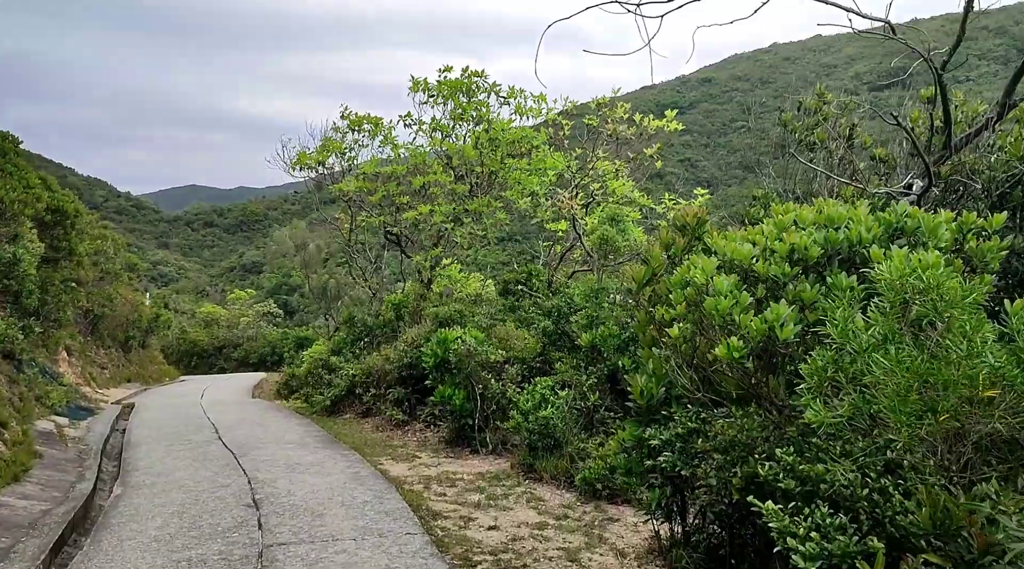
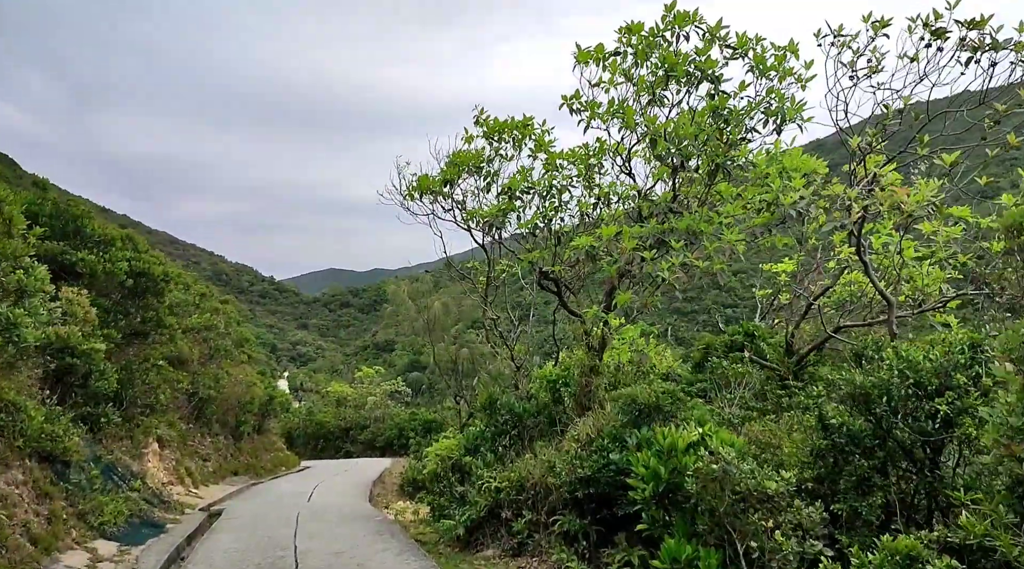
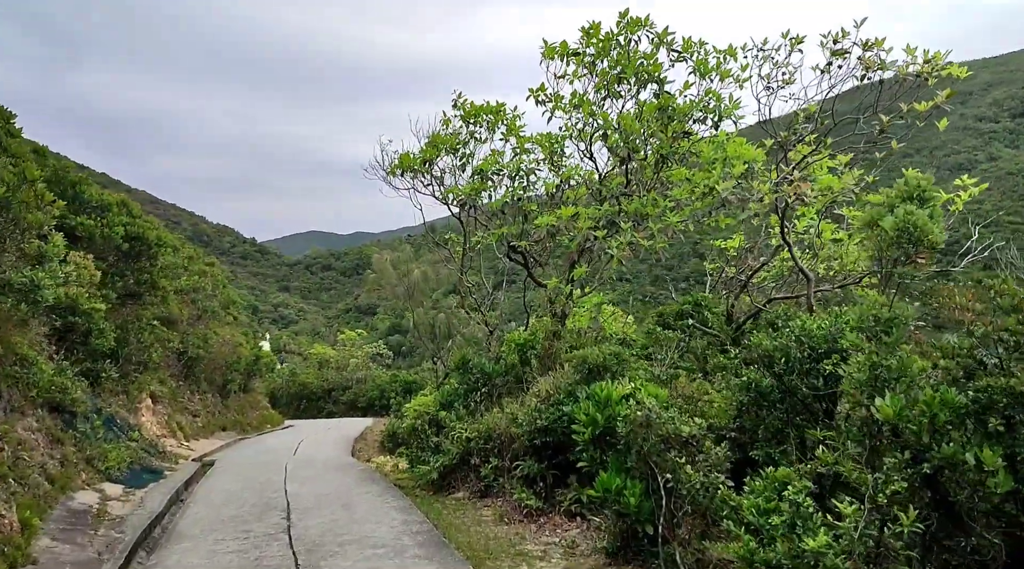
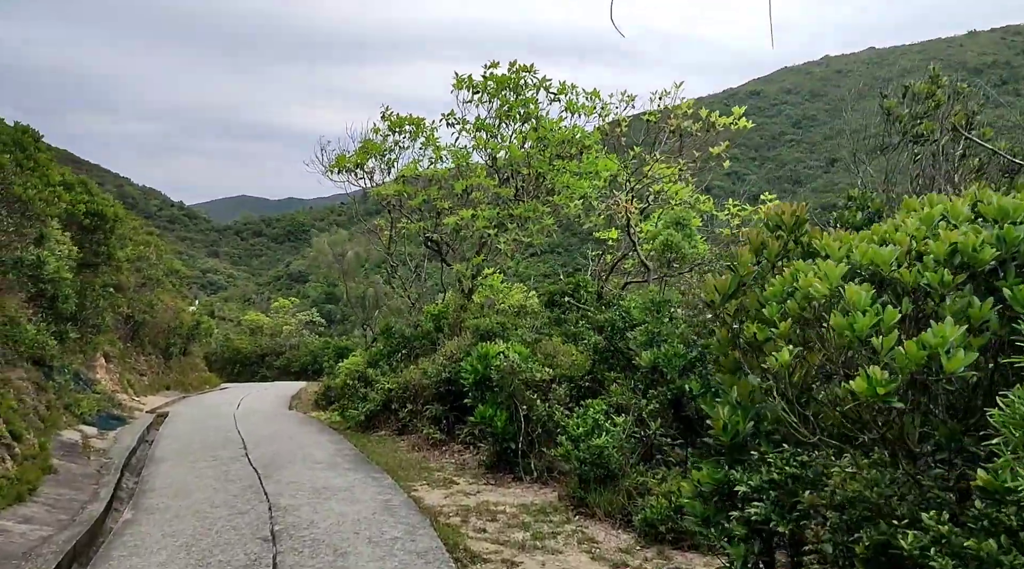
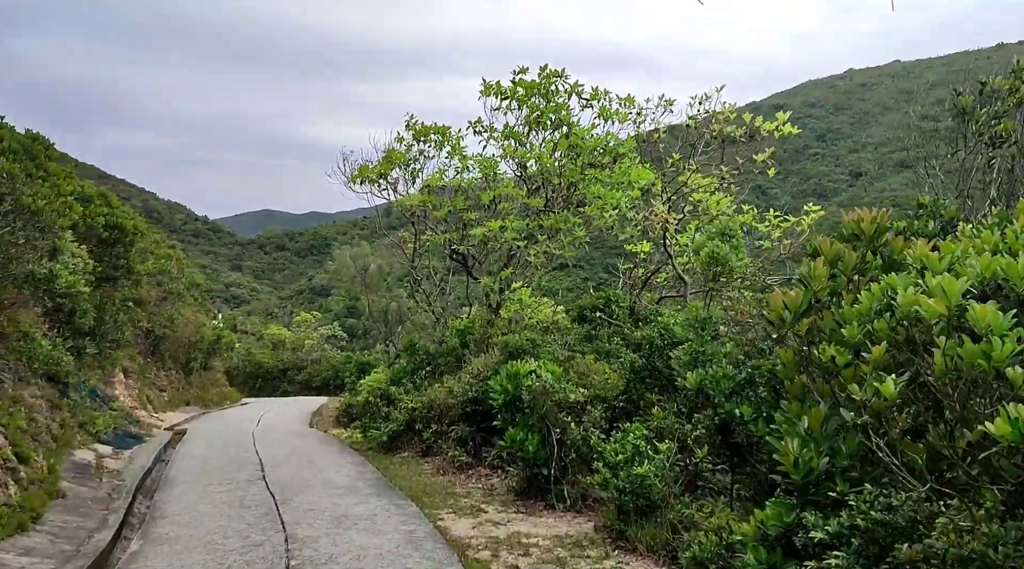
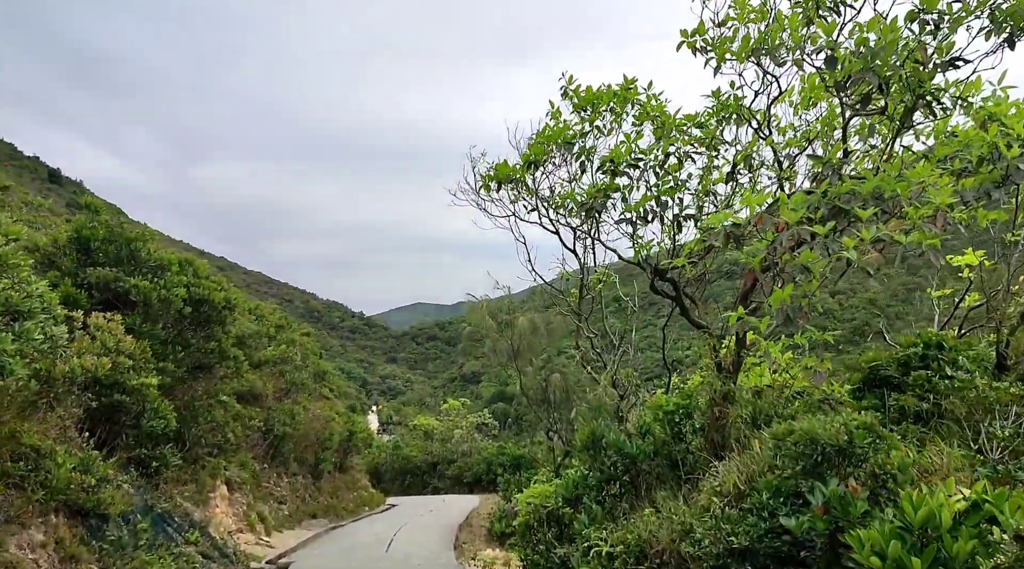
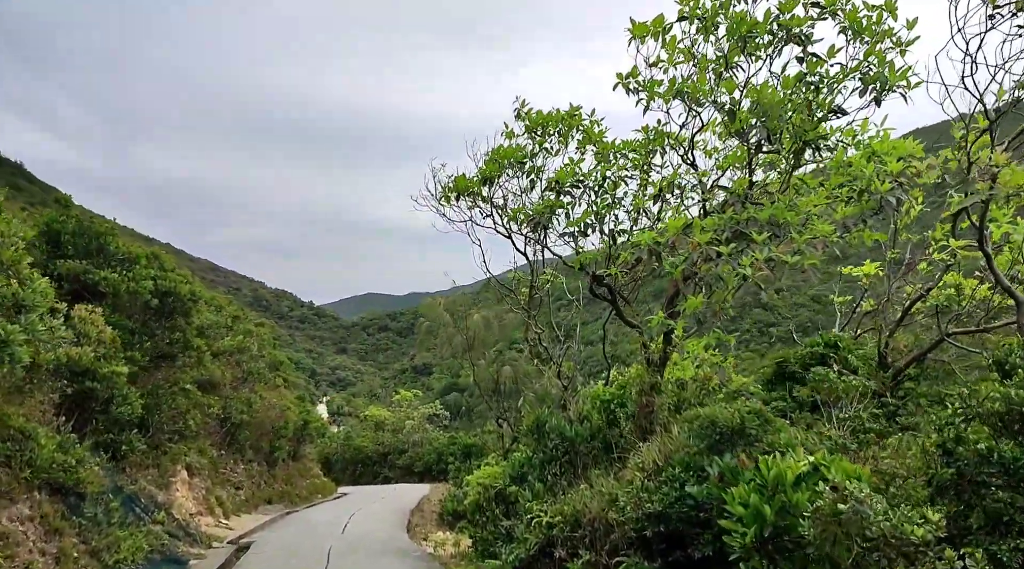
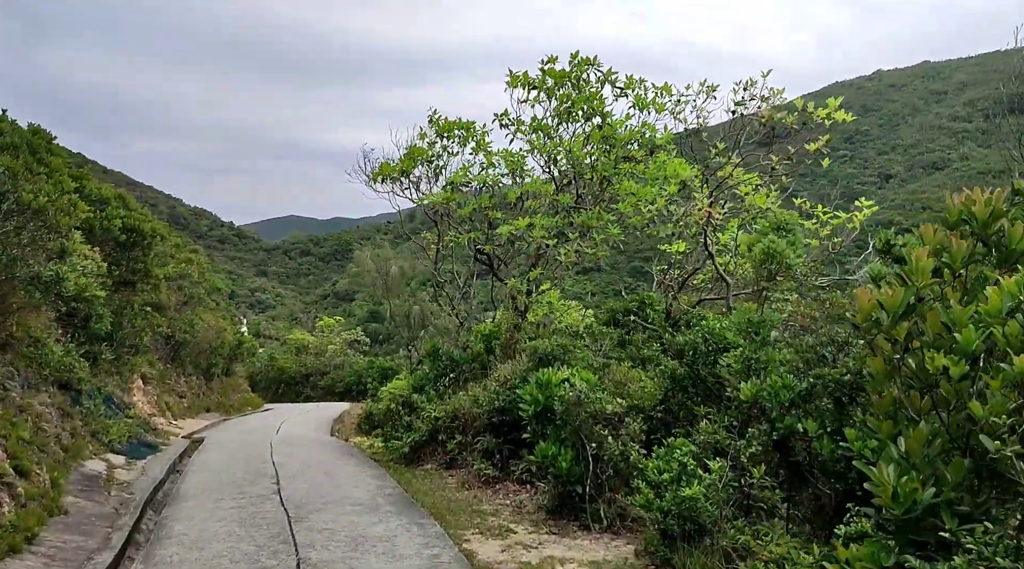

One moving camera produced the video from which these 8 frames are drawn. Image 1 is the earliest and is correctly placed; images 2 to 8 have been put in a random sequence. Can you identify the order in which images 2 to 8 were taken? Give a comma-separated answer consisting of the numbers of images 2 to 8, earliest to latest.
4, 5, 8, 3, 2, 7, 6
